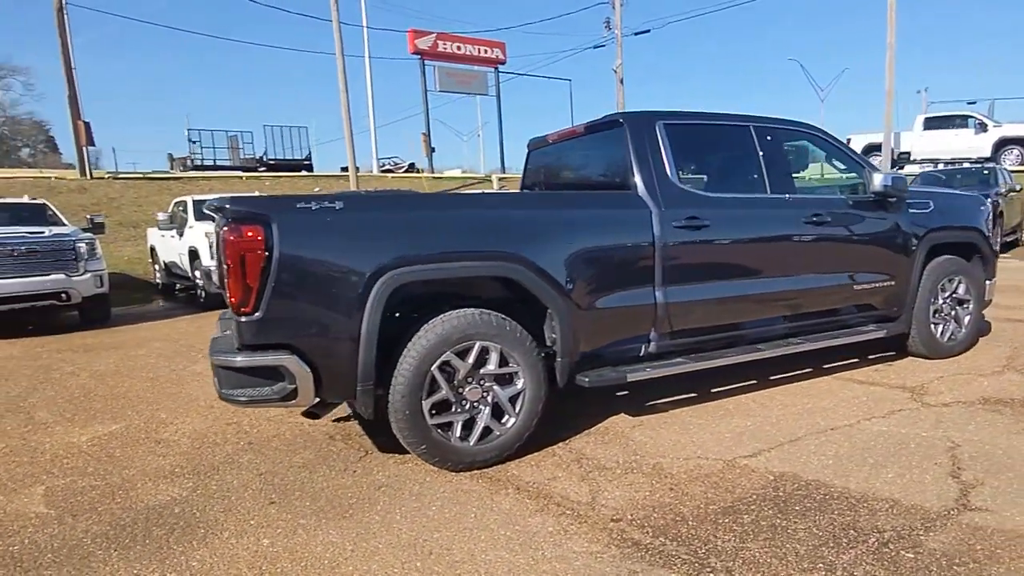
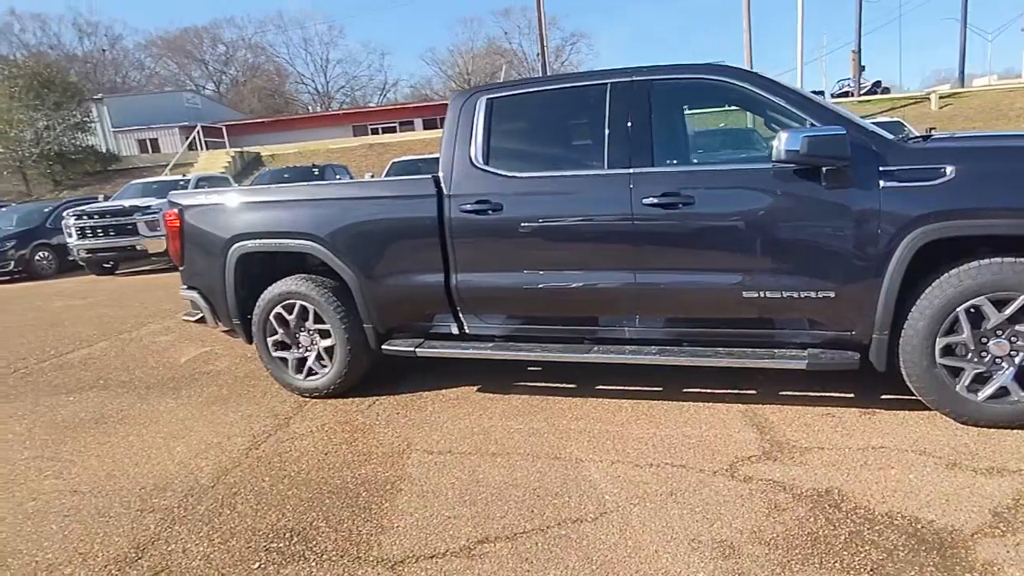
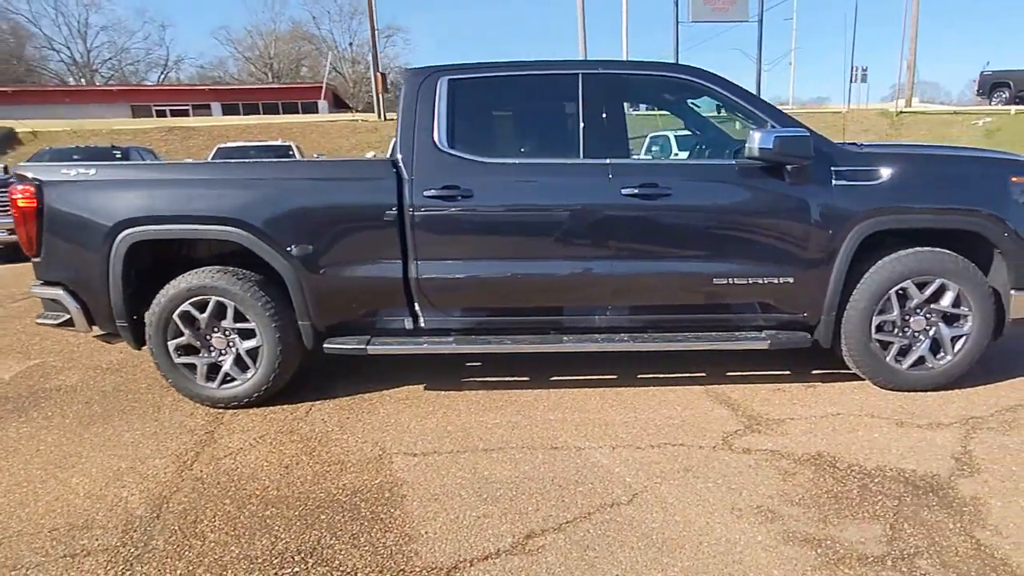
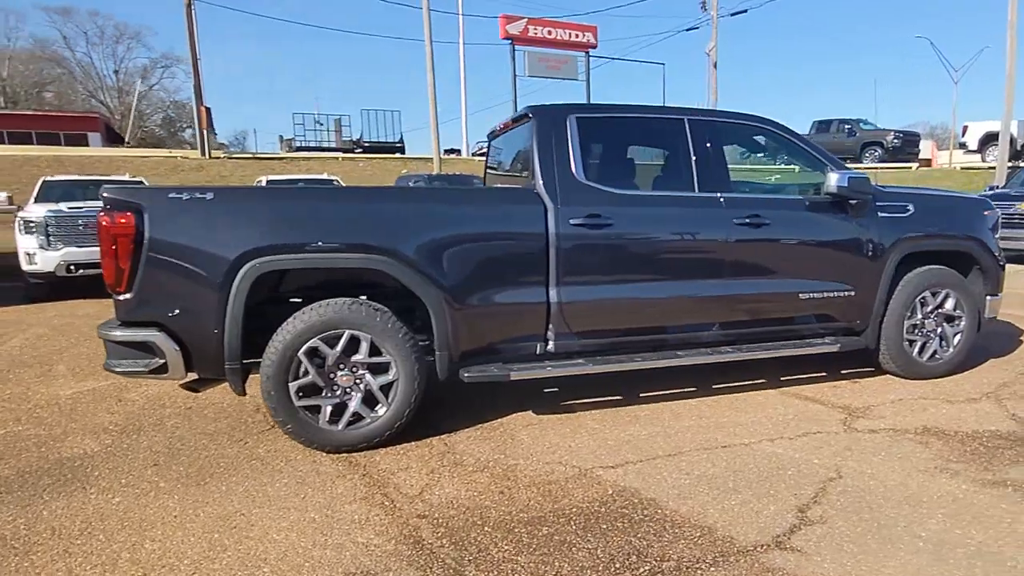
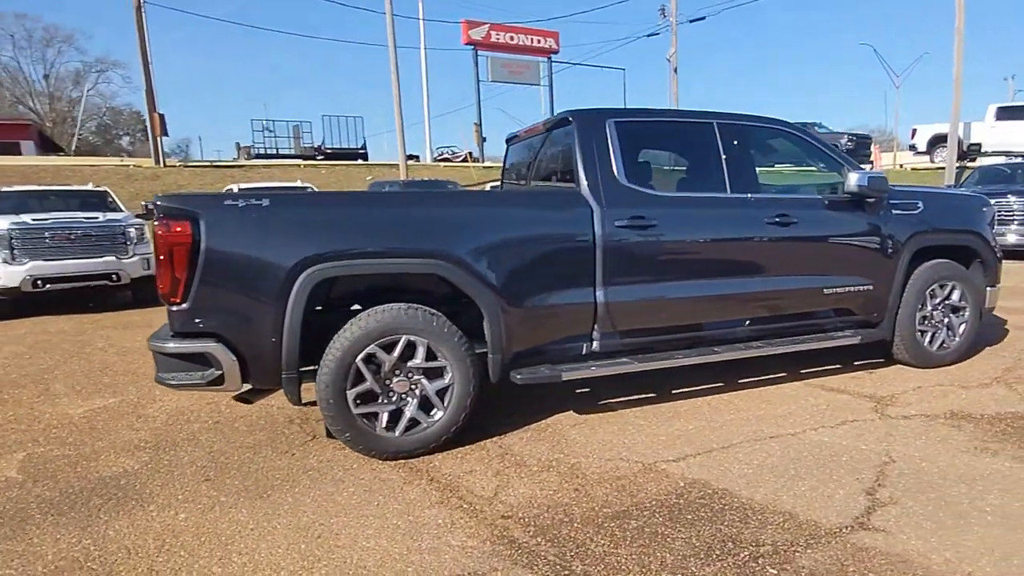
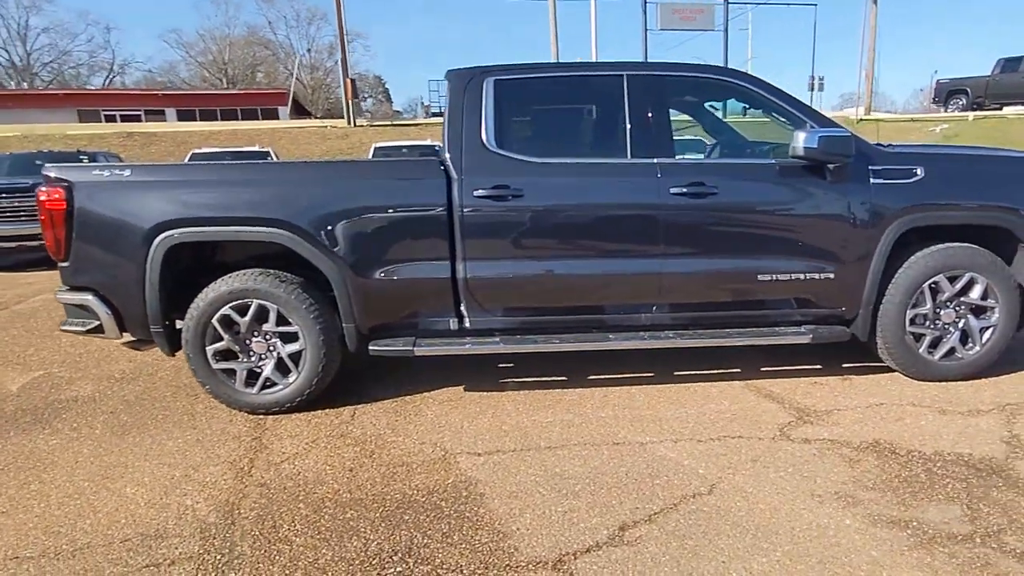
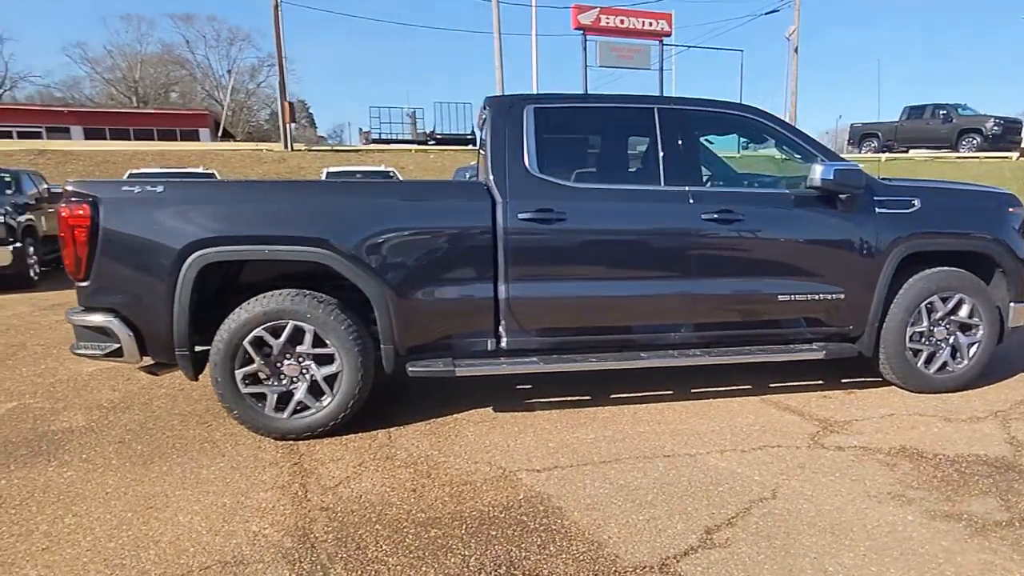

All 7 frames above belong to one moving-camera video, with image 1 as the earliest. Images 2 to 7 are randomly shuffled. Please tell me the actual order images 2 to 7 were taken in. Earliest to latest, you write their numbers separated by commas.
5, 4, 7, 6, 3, 2
